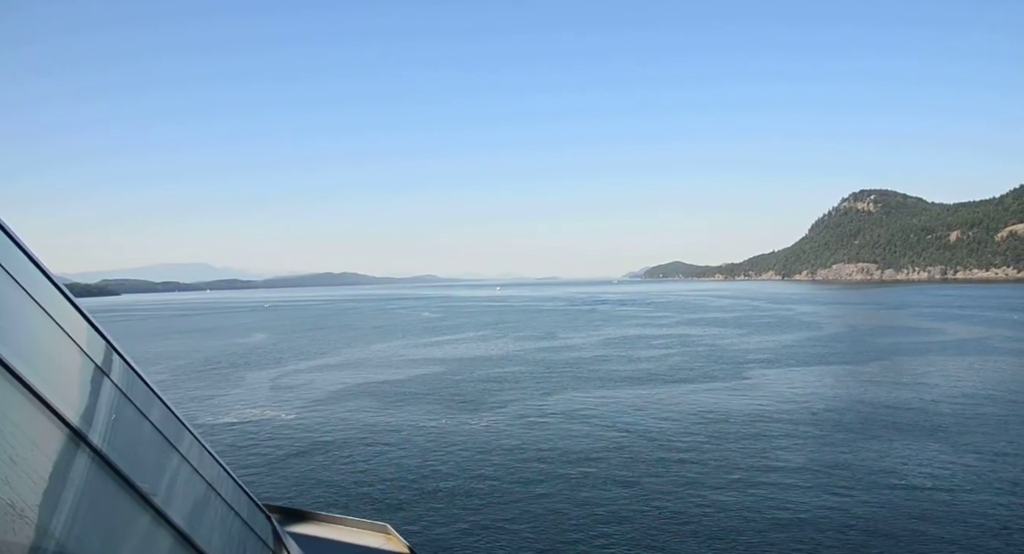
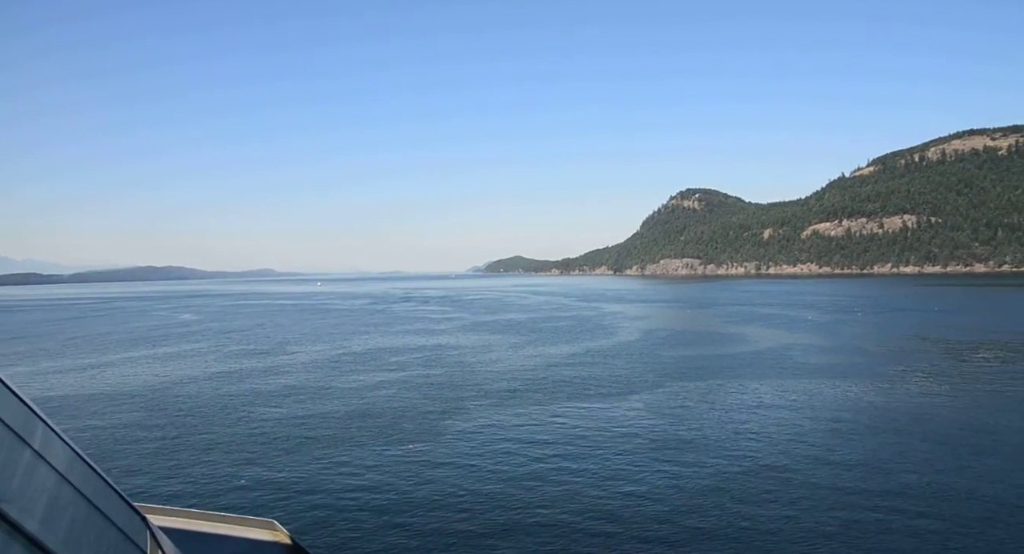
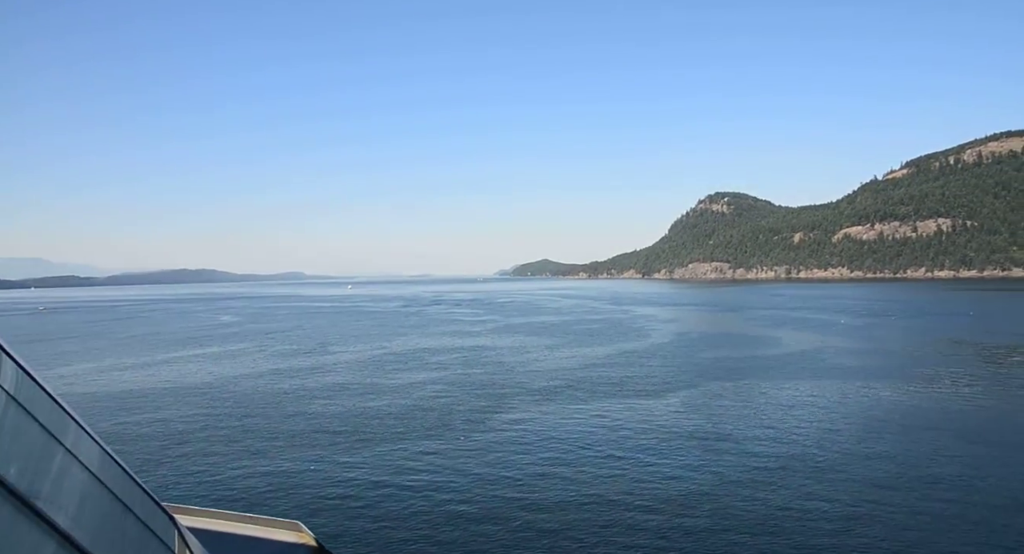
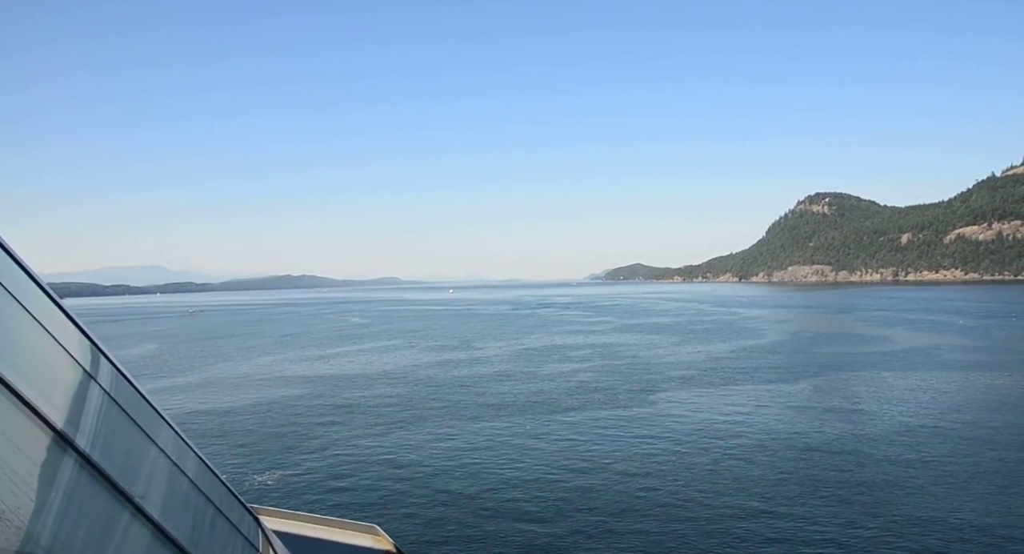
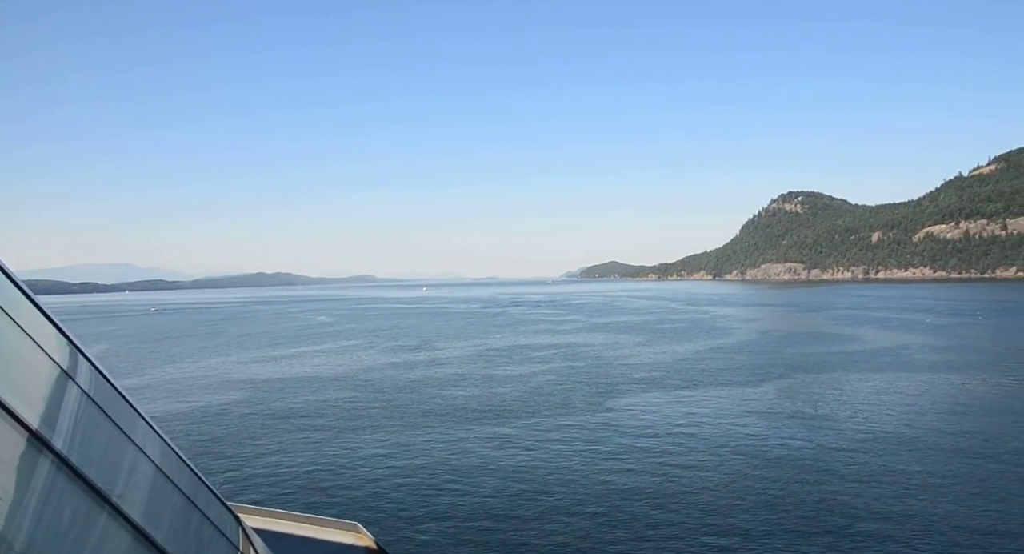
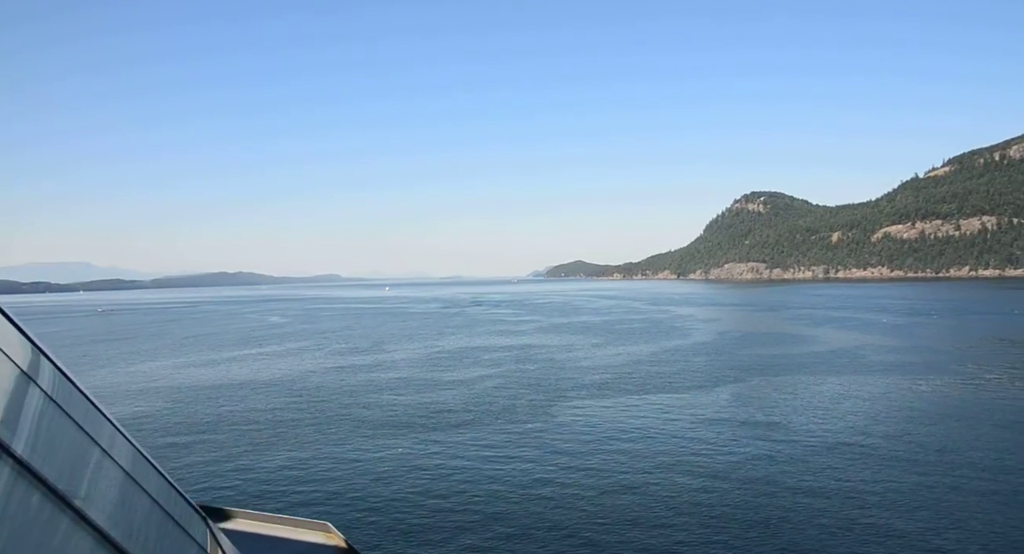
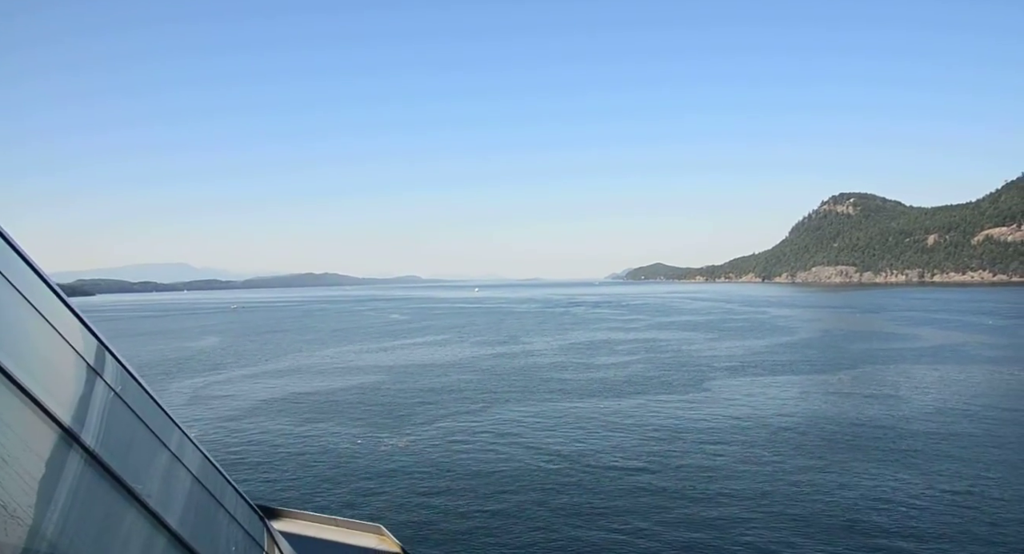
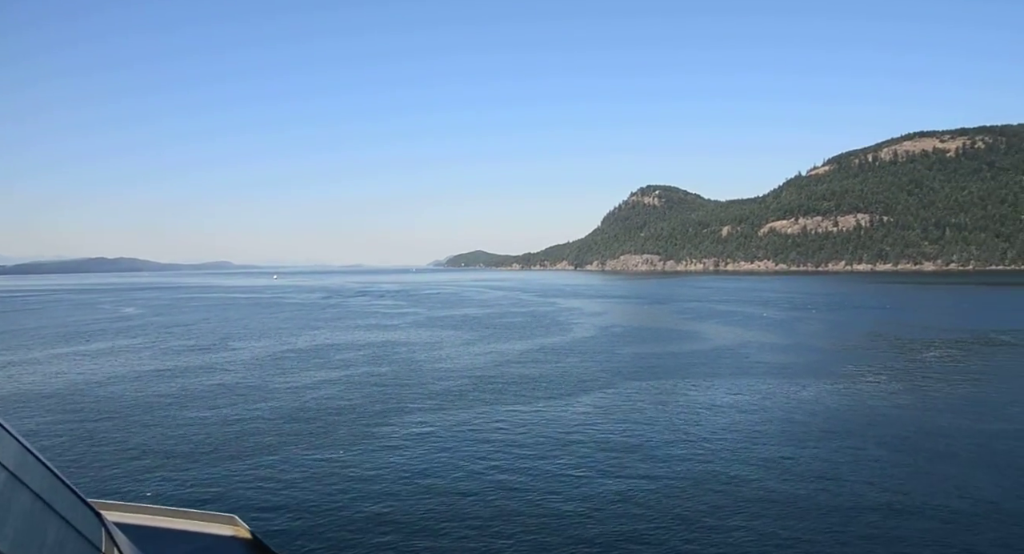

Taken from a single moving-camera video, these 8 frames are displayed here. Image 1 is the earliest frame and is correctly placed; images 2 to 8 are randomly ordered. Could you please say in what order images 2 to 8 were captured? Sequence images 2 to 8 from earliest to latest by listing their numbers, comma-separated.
7, 4, 5, 6, 3, 2, 8
